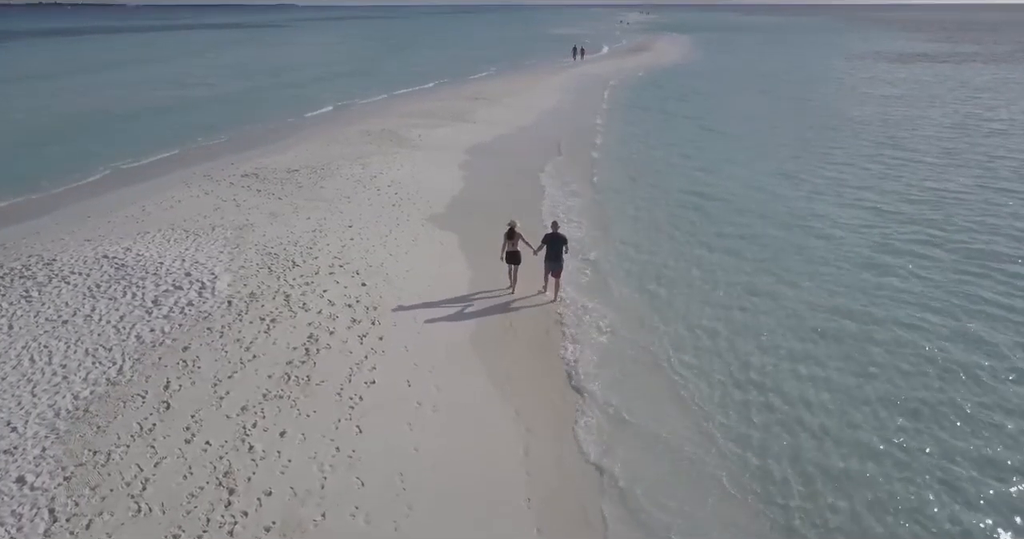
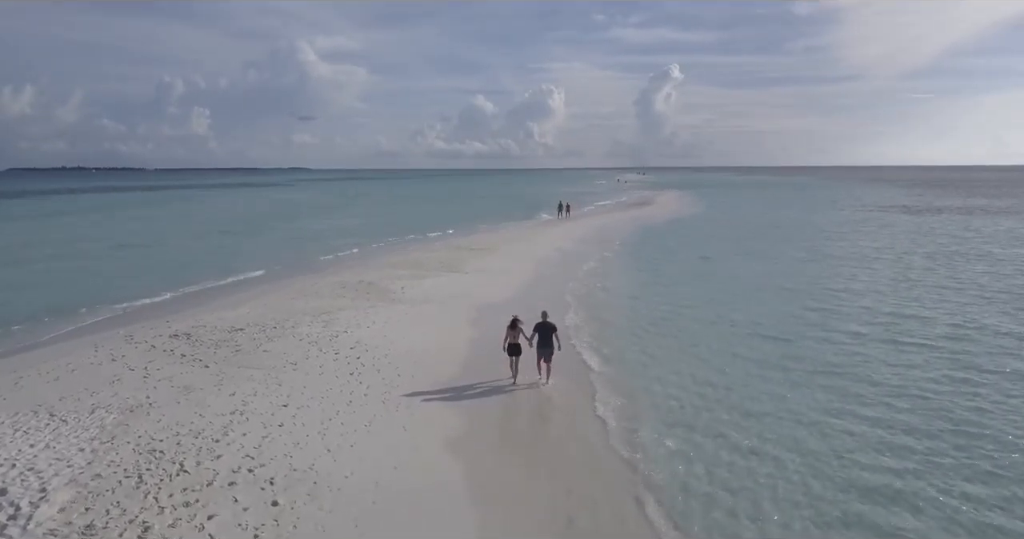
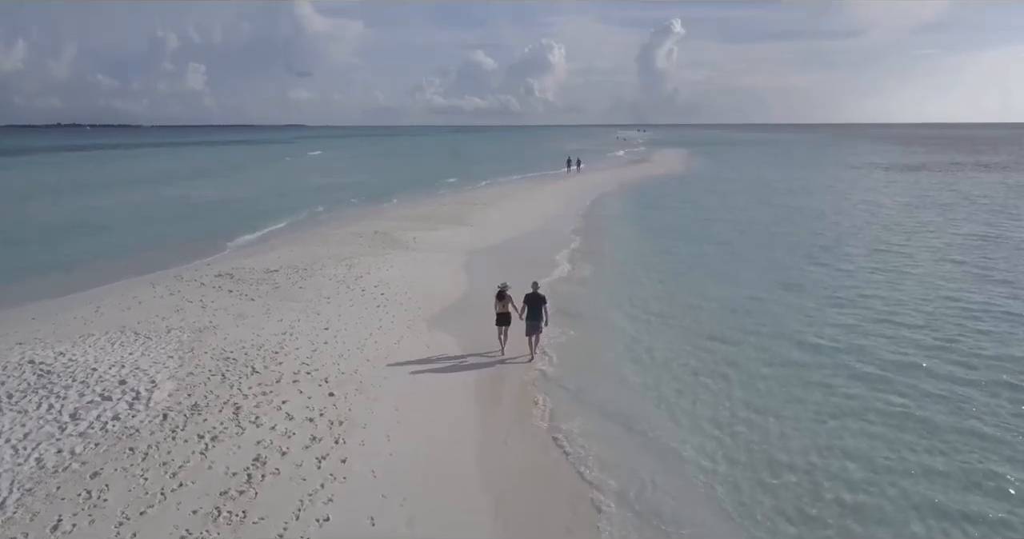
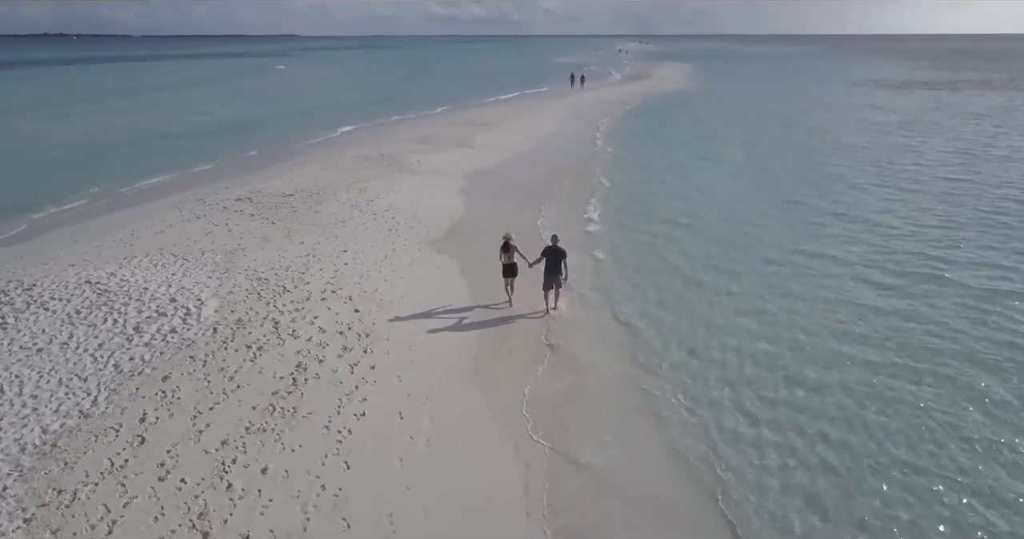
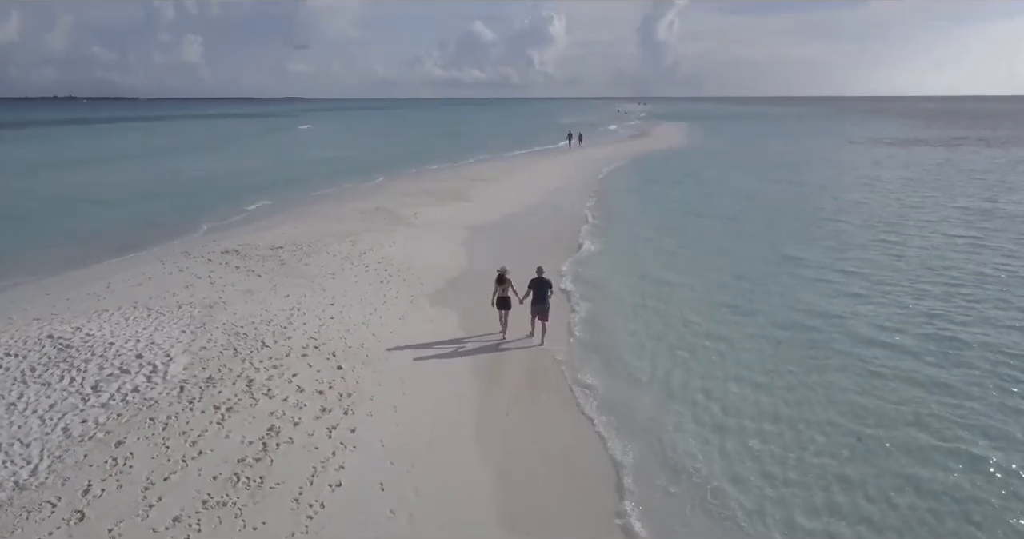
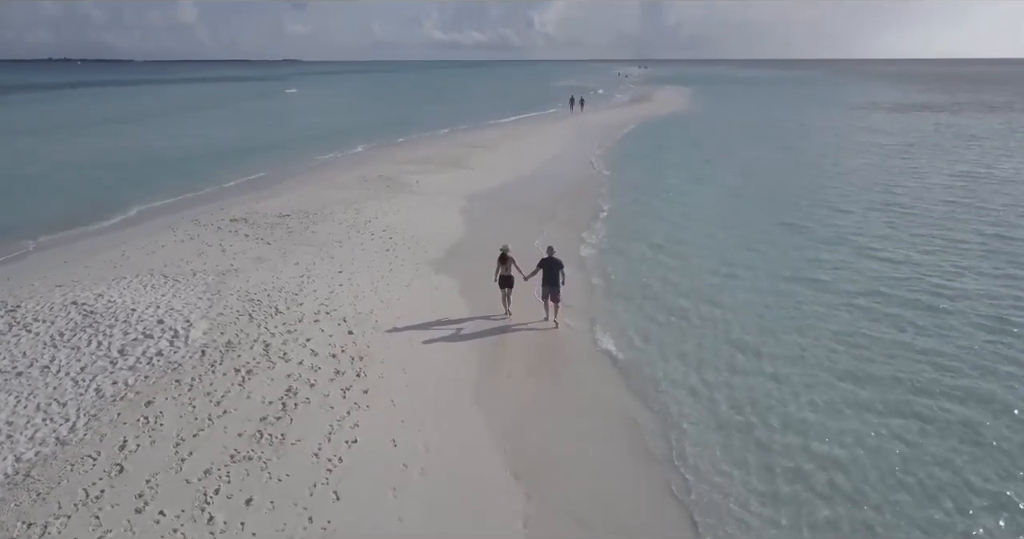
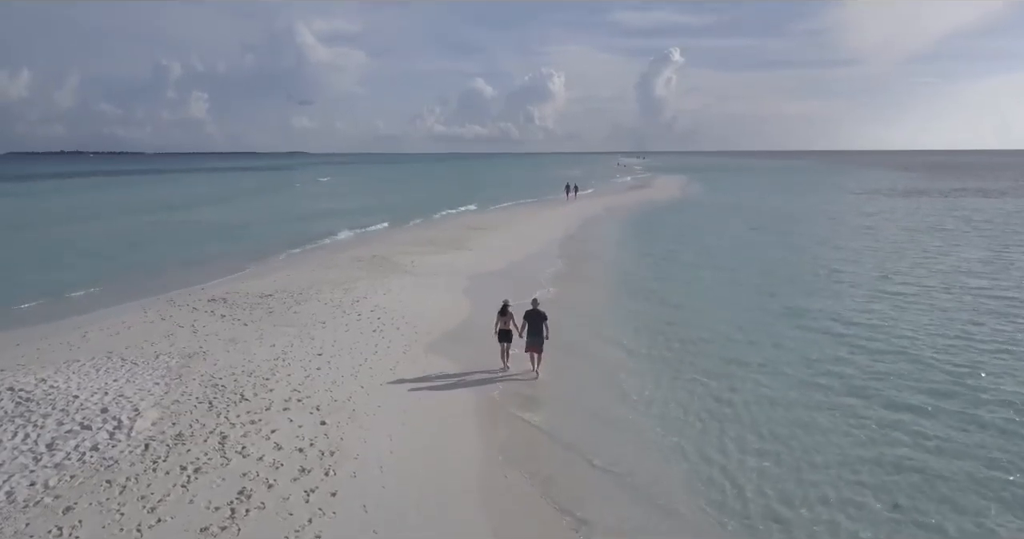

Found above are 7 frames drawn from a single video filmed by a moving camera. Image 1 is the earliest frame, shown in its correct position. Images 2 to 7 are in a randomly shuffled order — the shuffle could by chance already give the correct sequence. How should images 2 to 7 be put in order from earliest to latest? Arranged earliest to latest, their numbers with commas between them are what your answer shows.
4, 6, 5, 3, 7, 2
